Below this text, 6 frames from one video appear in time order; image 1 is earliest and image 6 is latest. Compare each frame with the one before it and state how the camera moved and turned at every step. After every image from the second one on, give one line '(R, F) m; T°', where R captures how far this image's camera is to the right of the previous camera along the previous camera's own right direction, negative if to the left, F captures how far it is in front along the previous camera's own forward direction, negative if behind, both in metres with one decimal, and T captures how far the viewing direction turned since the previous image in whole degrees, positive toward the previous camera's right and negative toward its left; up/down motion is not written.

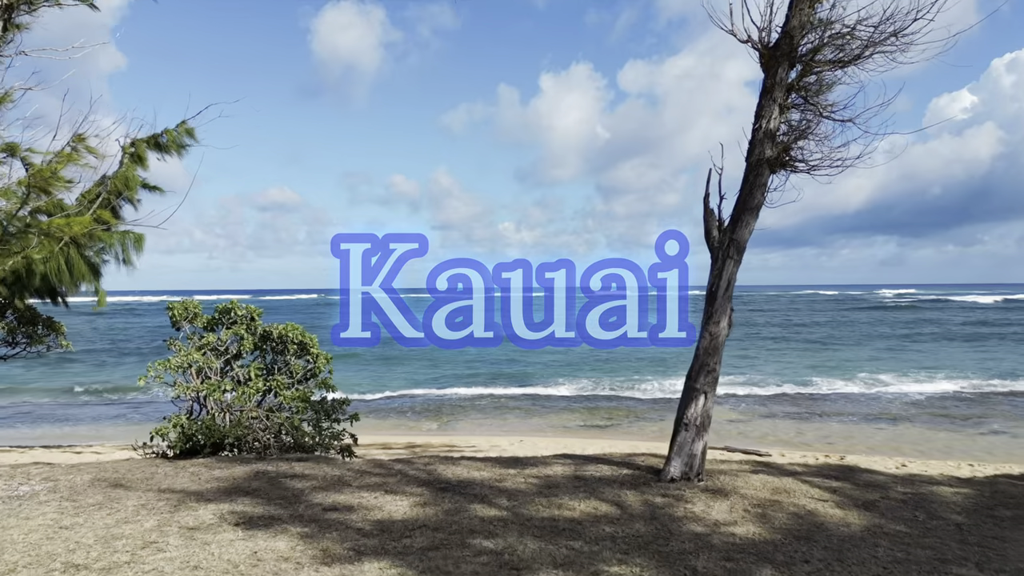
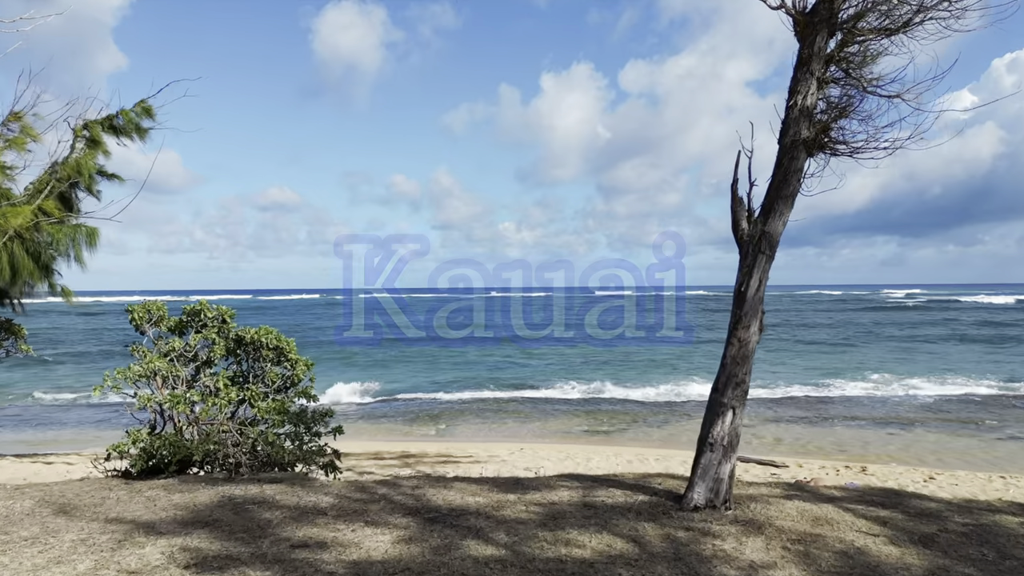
(0.0, +0.7) m; 0°
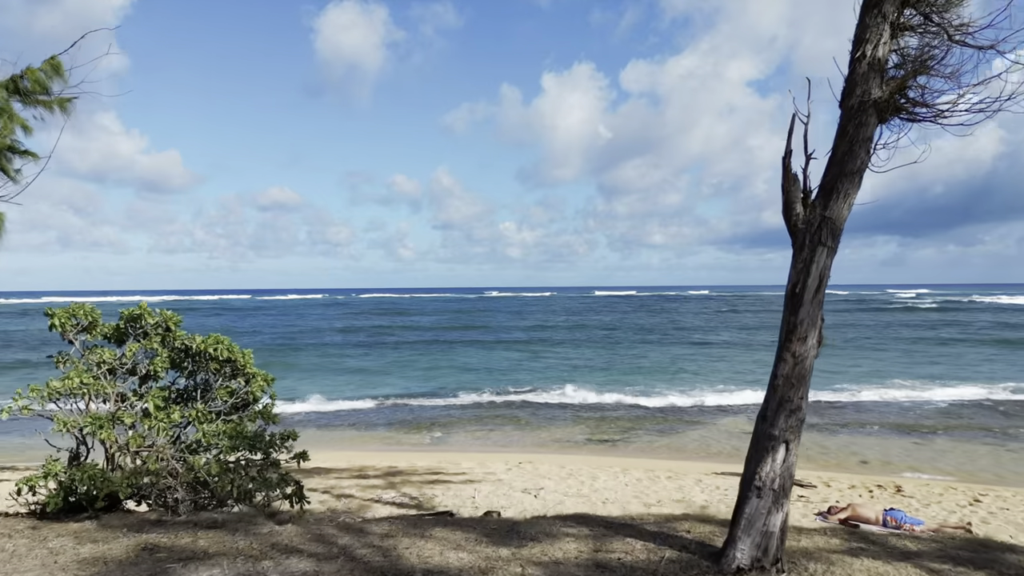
(+0.1, +1.0) m; 0°
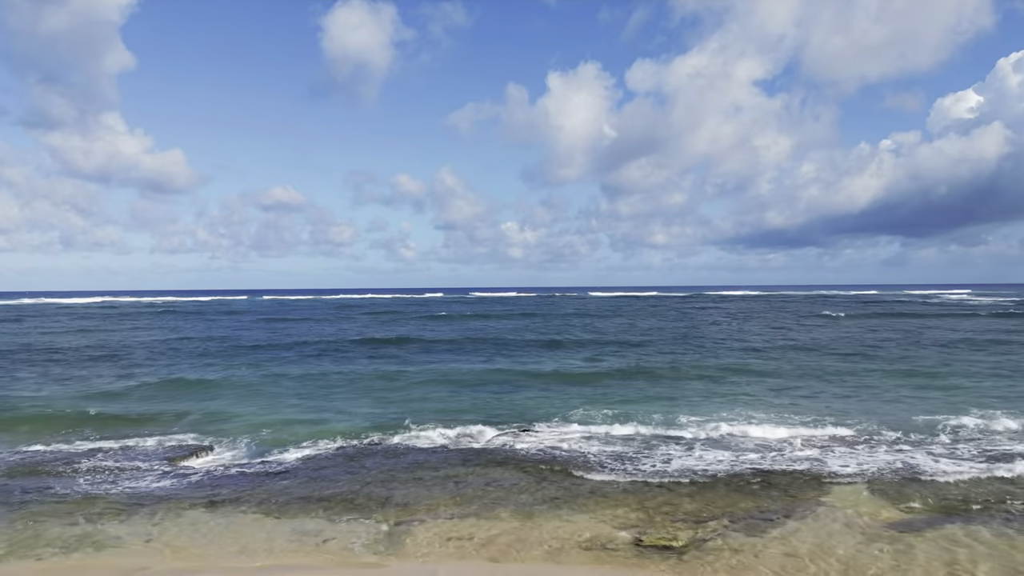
(+0.1, +6.6) m; 0°
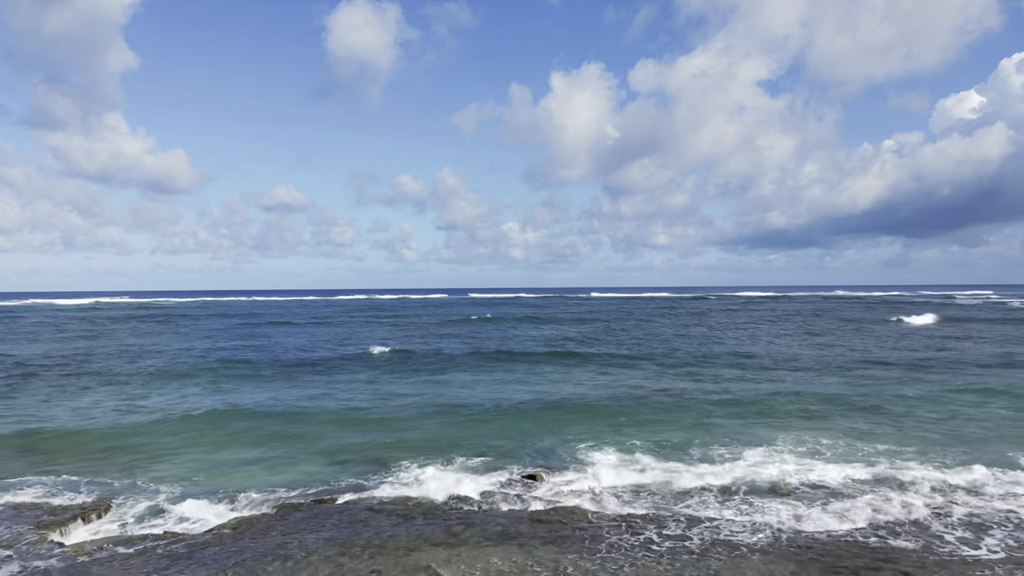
(0.0, +4.3) m; 0°
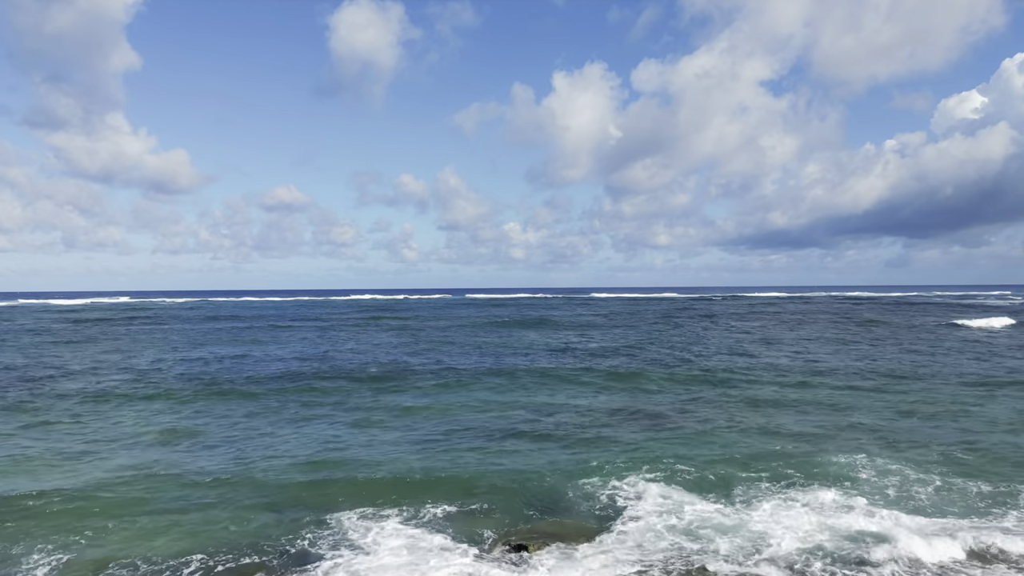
(+0.1, +3.7) m; 0°
